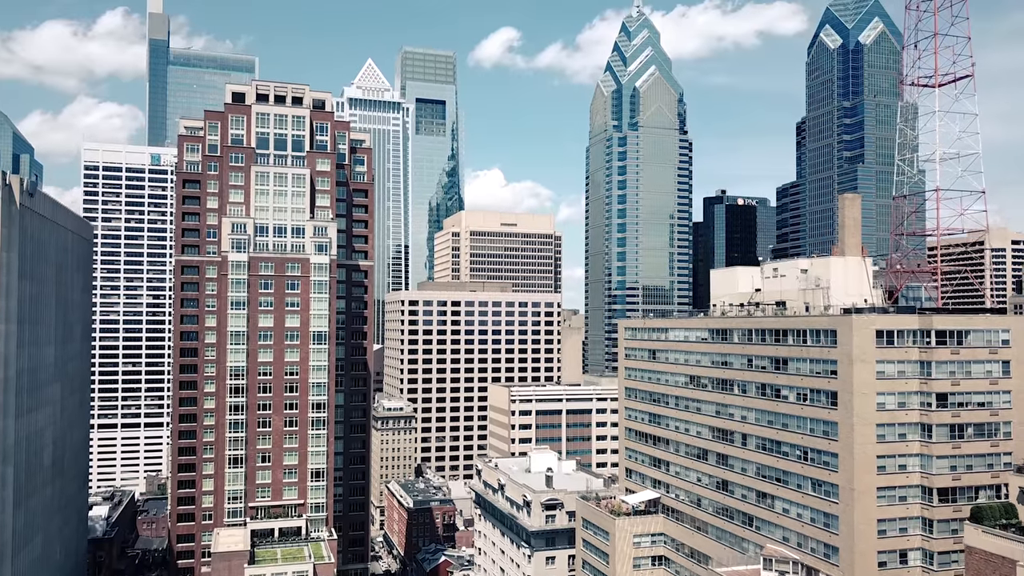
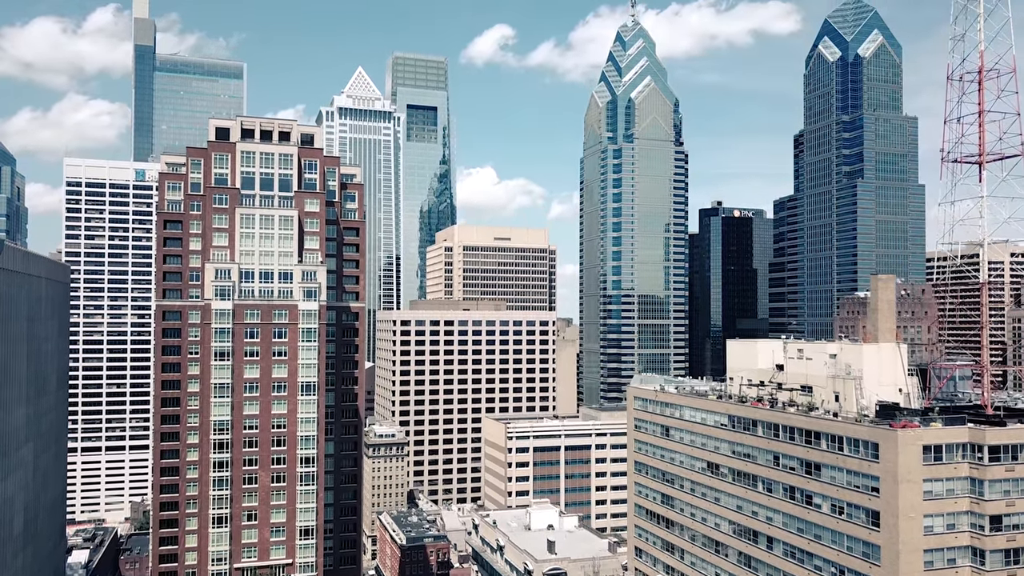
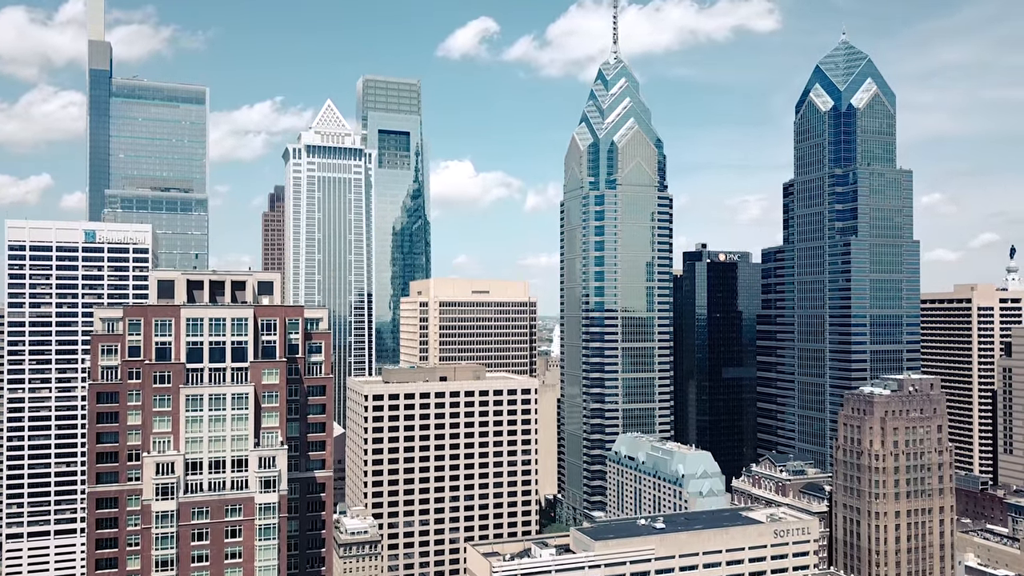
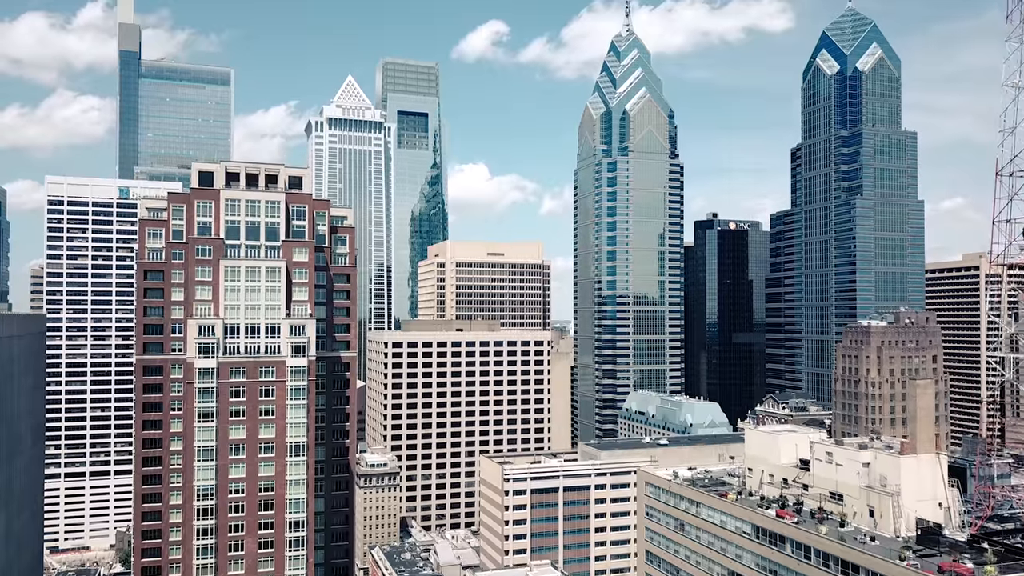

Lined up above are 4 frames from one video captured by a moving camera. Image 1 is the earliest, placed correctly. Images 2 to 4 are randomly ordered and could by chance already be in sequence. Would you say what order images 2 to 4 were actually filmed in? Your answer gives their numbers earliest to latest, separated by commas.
2, 4, 3
